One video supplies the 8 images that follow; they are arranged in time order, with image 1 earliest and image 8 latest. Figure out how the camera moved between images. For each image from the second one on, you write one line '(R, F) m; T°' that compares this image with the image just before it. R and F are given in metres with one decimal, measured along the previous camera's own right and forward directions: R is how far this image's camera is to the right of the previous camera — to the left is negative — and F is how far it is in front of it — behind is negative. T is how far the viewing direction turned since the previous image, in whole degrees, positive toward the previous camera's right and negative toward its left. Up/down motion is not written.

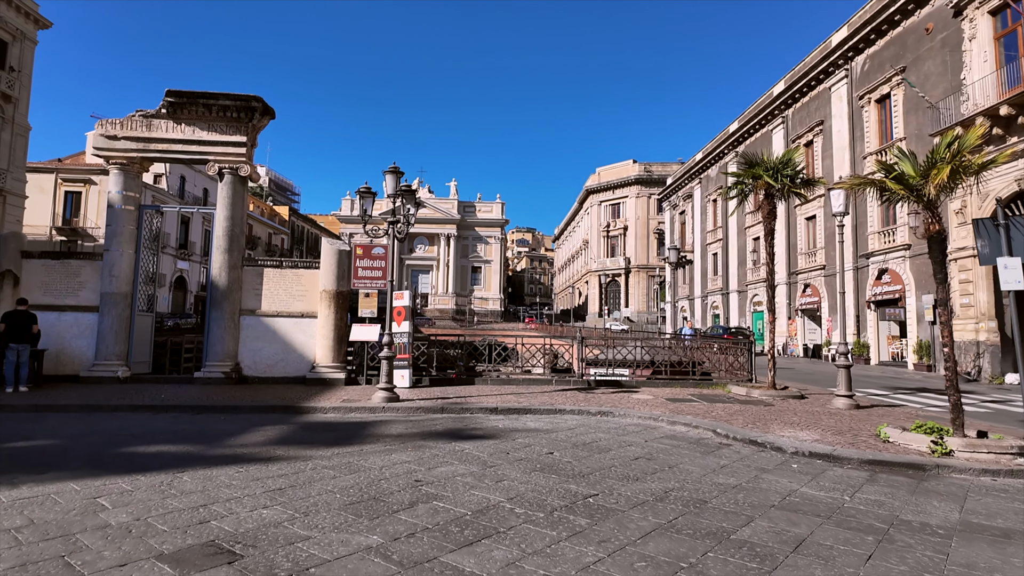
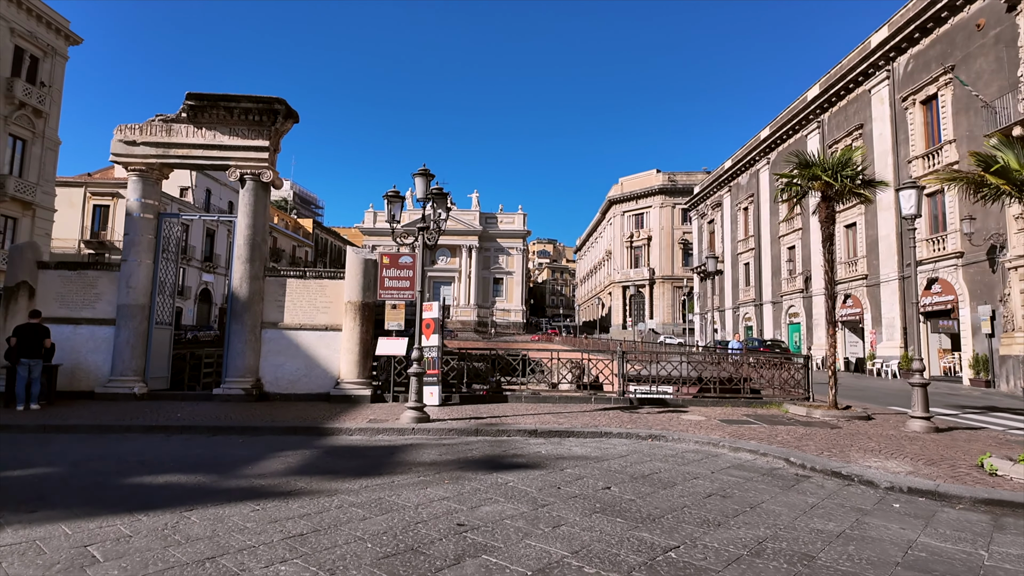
(-0.3, +0.8) m; -2°
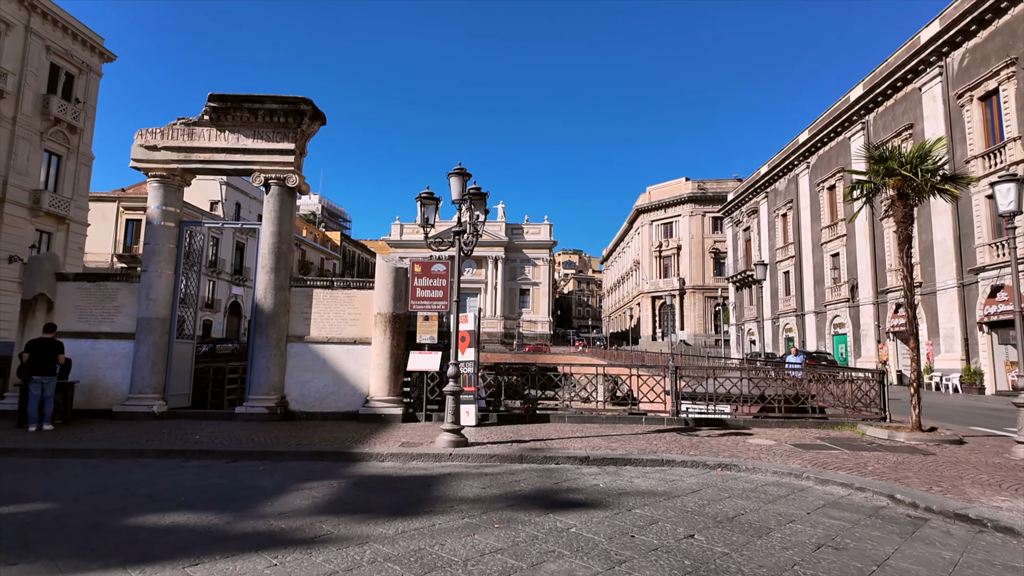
(-0.3, +0.9) m; -2°
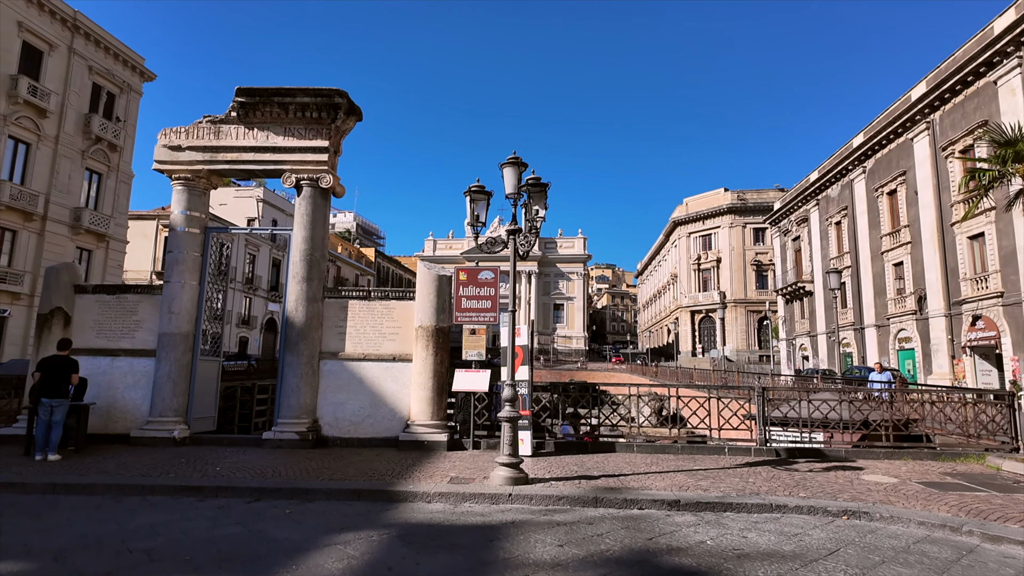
(-0.4, +1.2) m; -3°
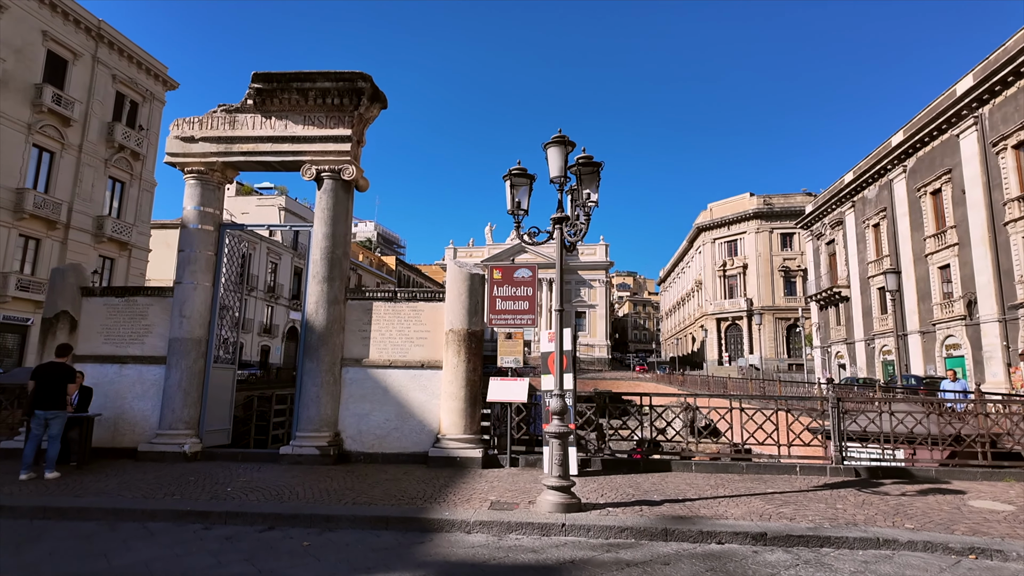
(-0.3, +0.9) m; -2°
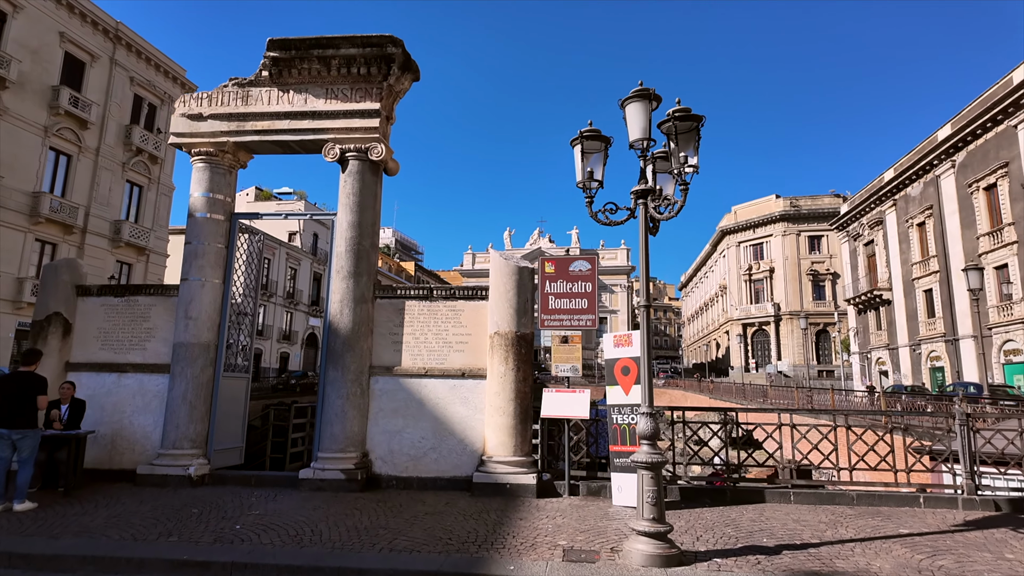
(-0.5, +1.2) m; -2°
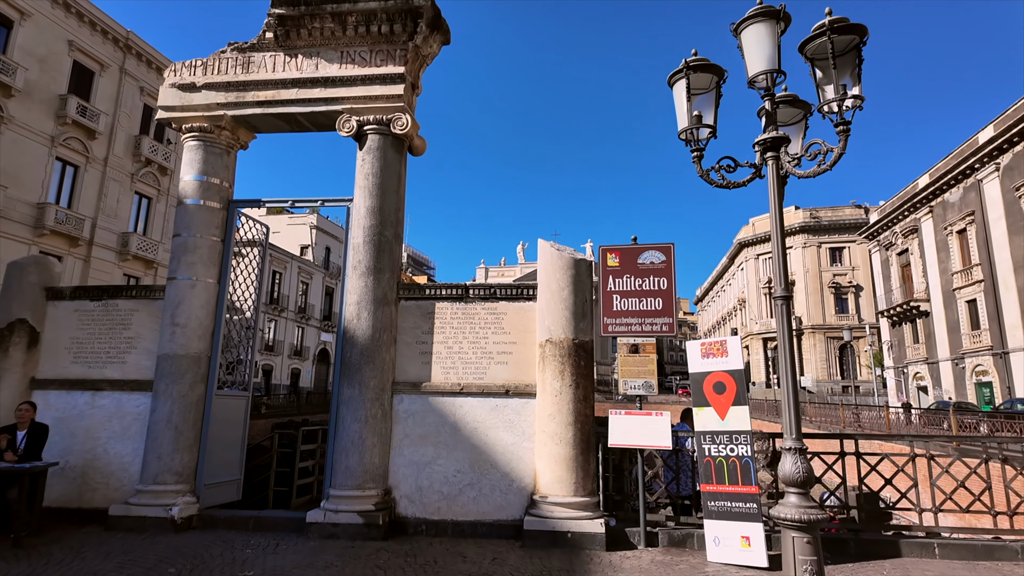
(-0.4, +1.4) m; -1°
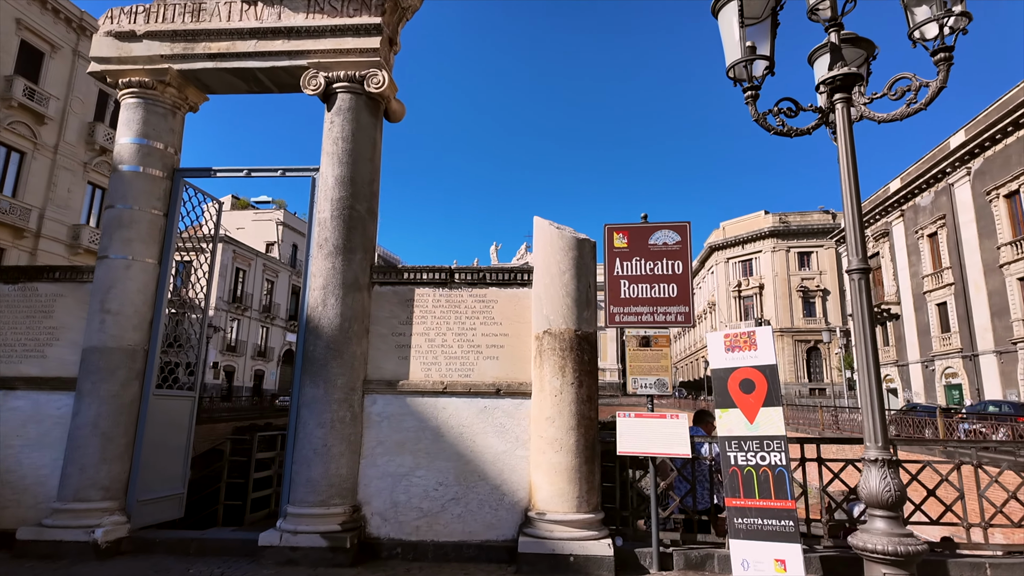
(-0.2, +0.8) m; +3°
